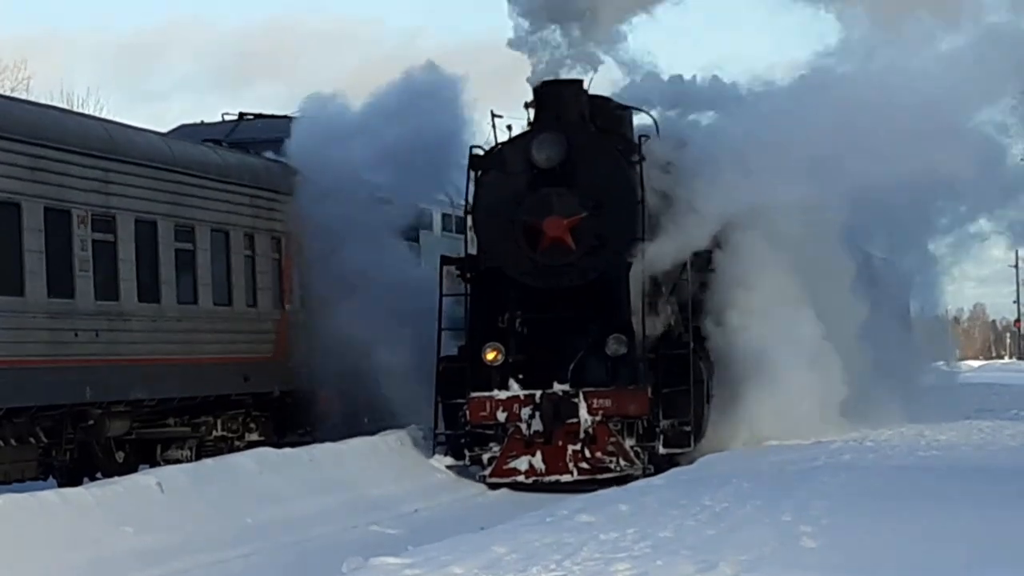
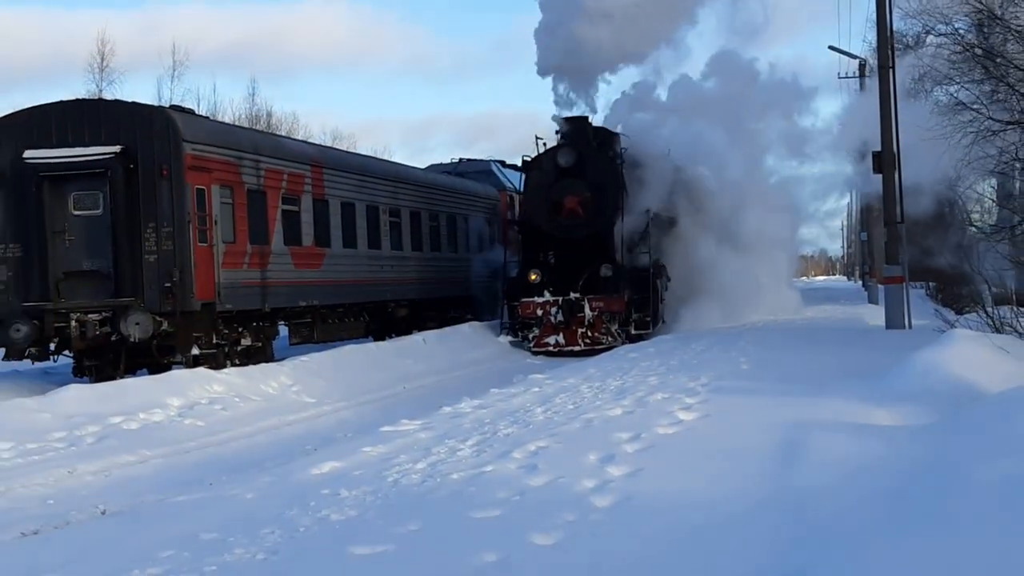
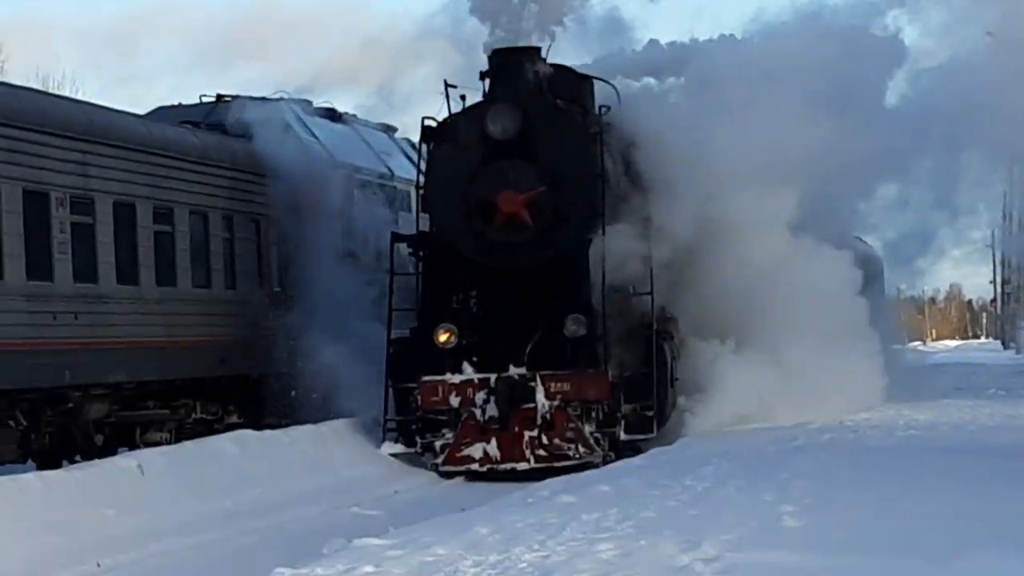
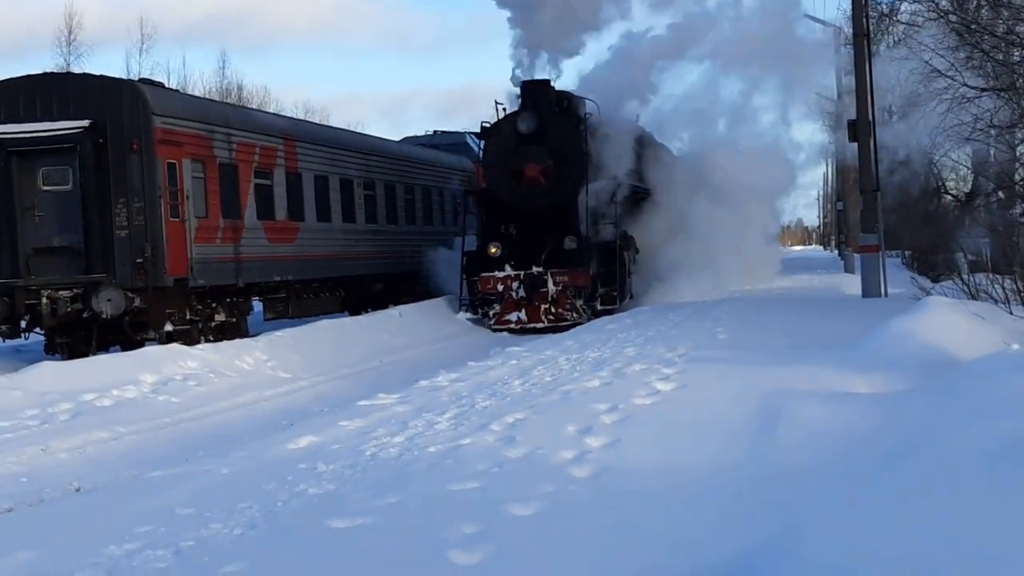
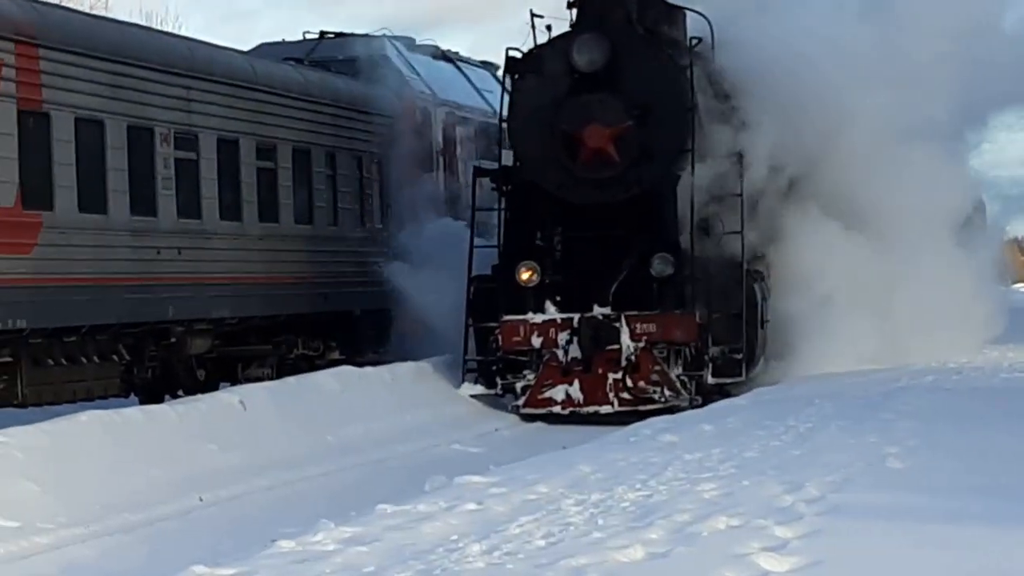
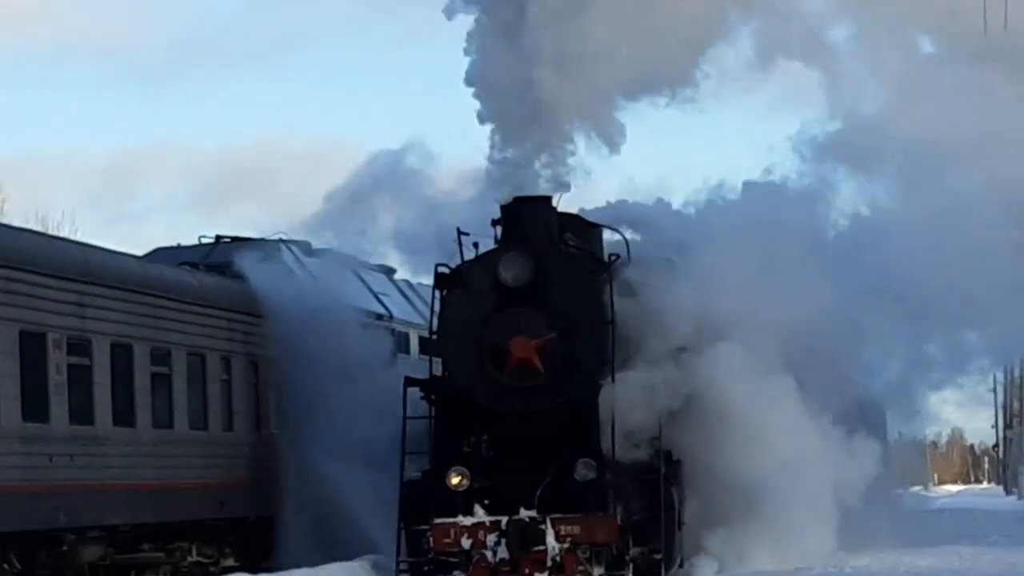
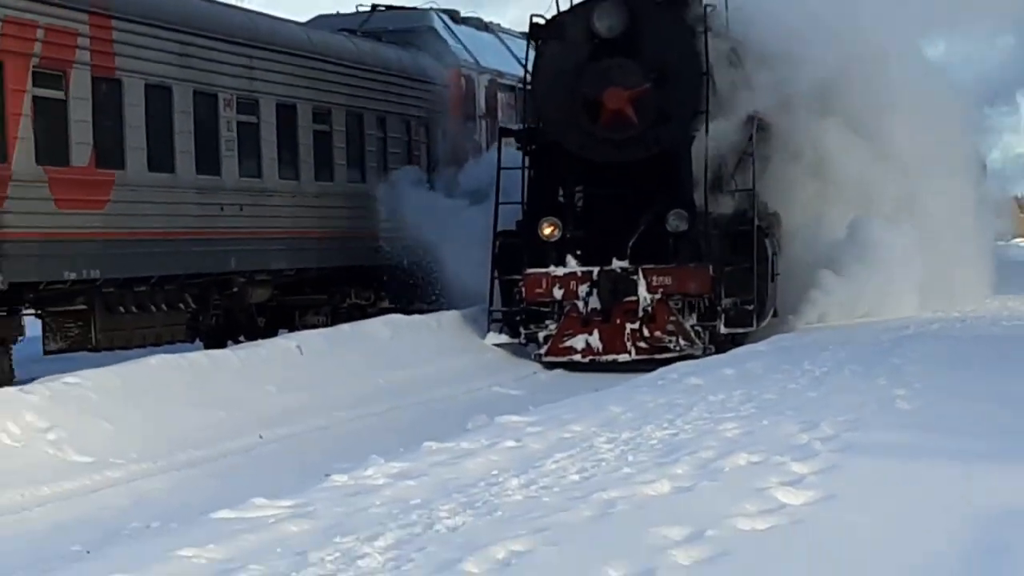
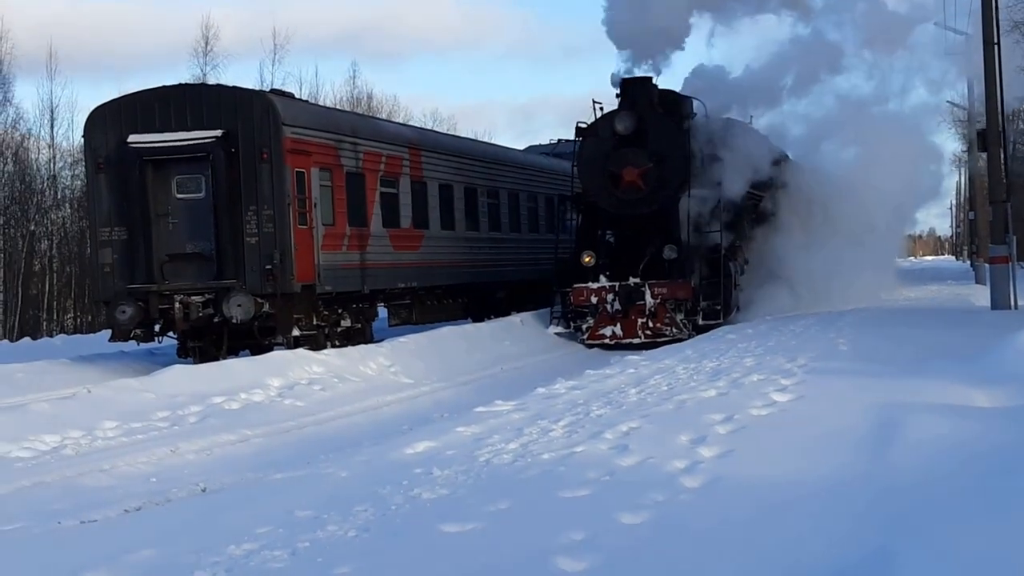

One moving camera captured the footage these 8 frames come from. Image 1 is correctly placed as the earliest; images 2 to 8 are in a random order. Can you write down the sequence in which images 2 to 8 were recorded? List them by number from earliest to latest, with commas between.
6, 3, 5, 7, 2, 4, 8
